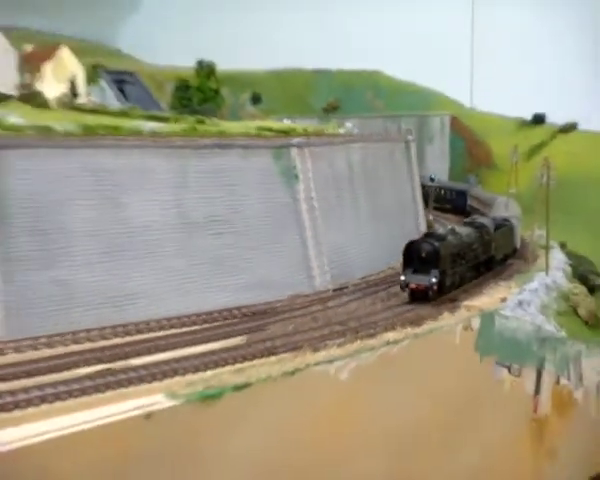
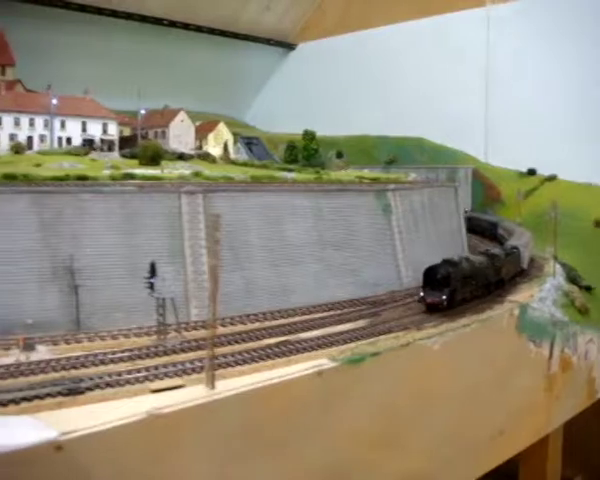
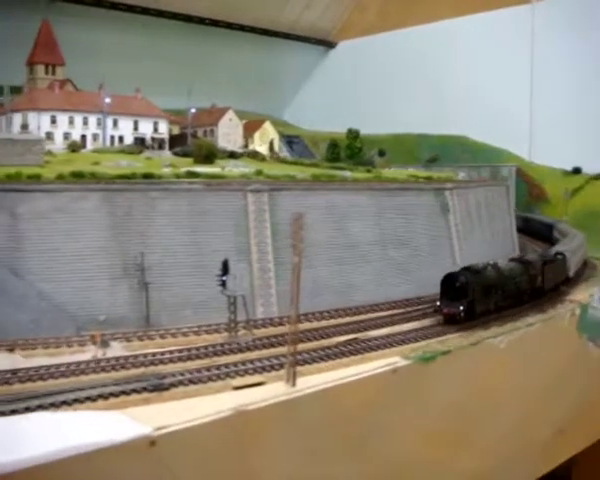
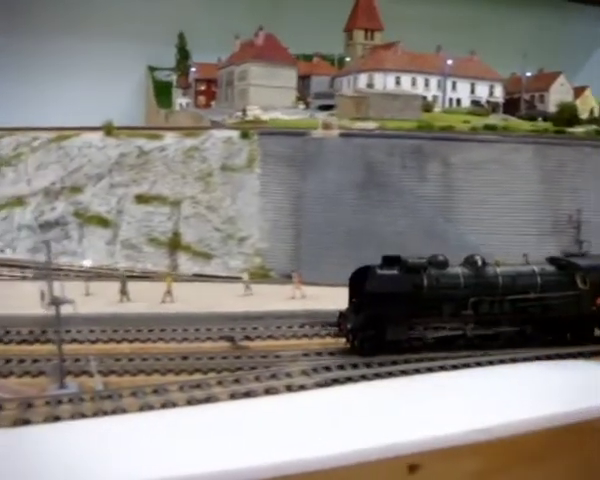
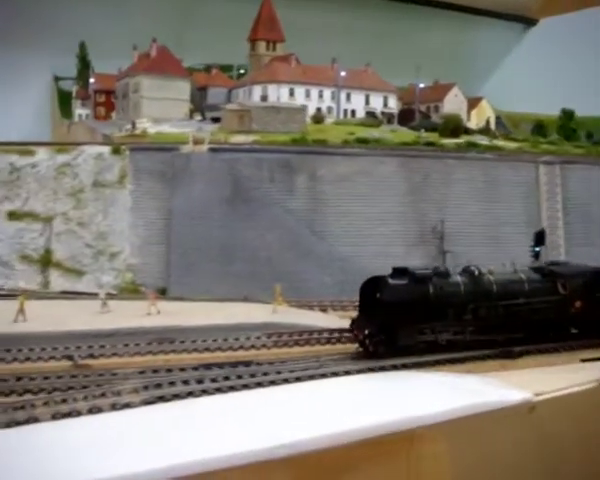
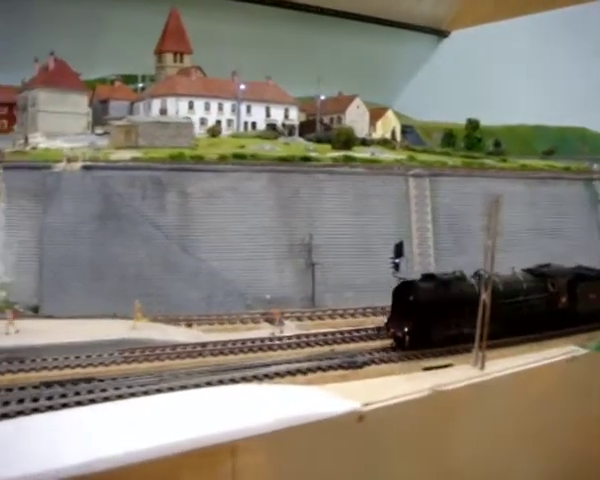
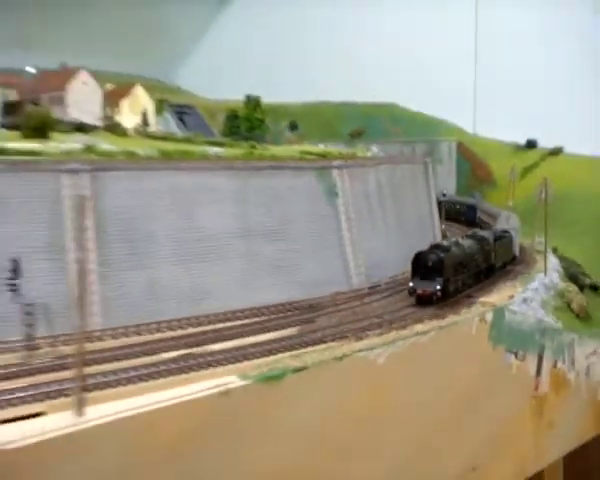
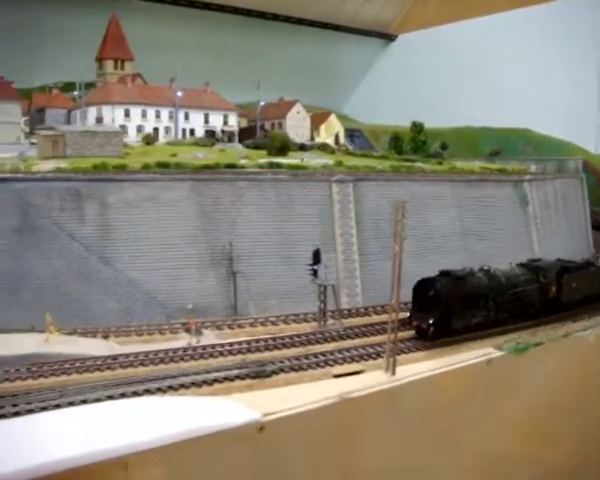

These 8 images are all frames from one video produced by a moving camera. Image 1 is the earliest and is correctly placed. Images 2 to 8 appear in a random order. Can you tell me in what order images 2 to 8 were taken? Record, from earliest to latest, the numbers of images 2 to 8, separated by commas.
7, 2, 3, 8, 6, 5, 4
